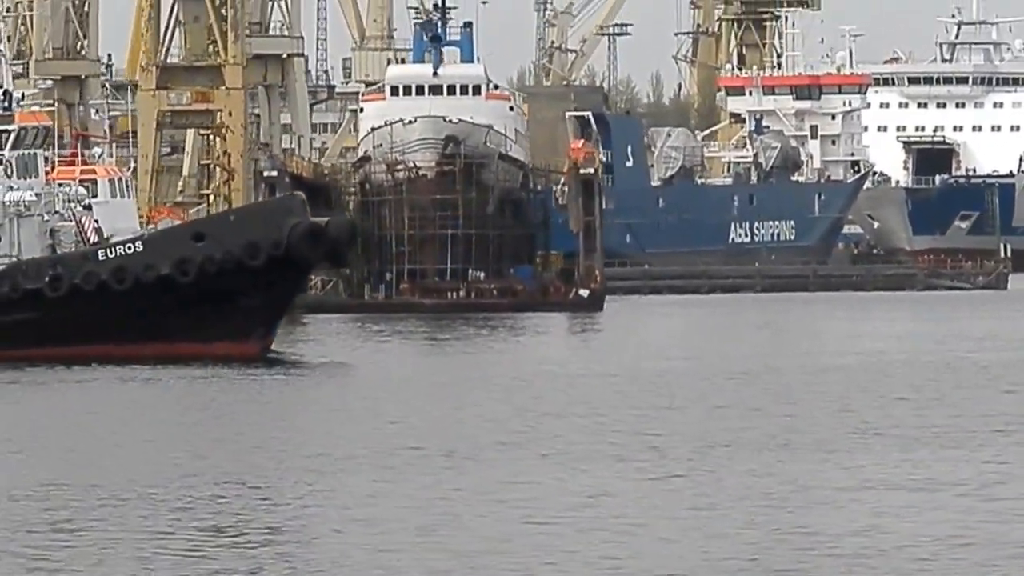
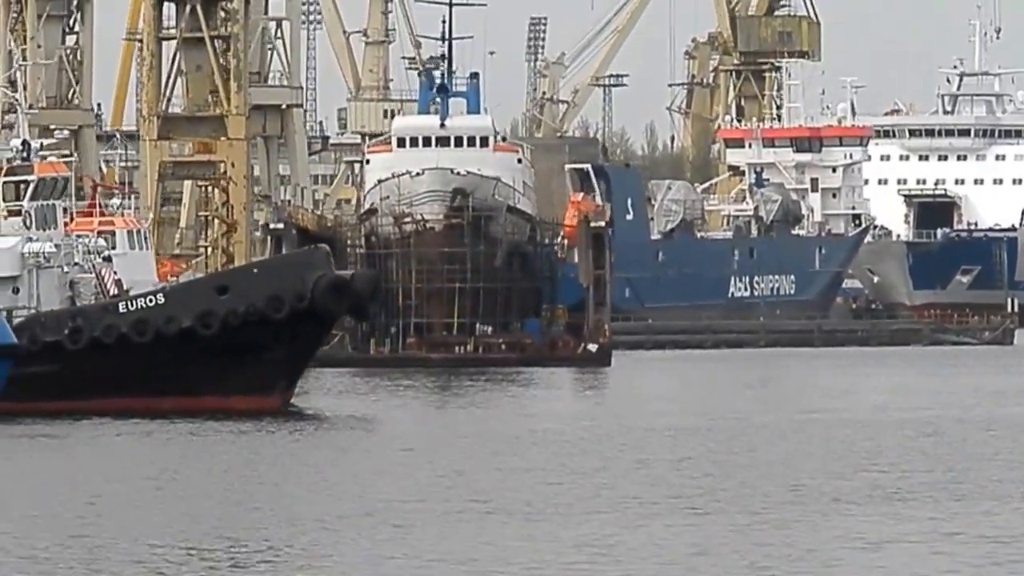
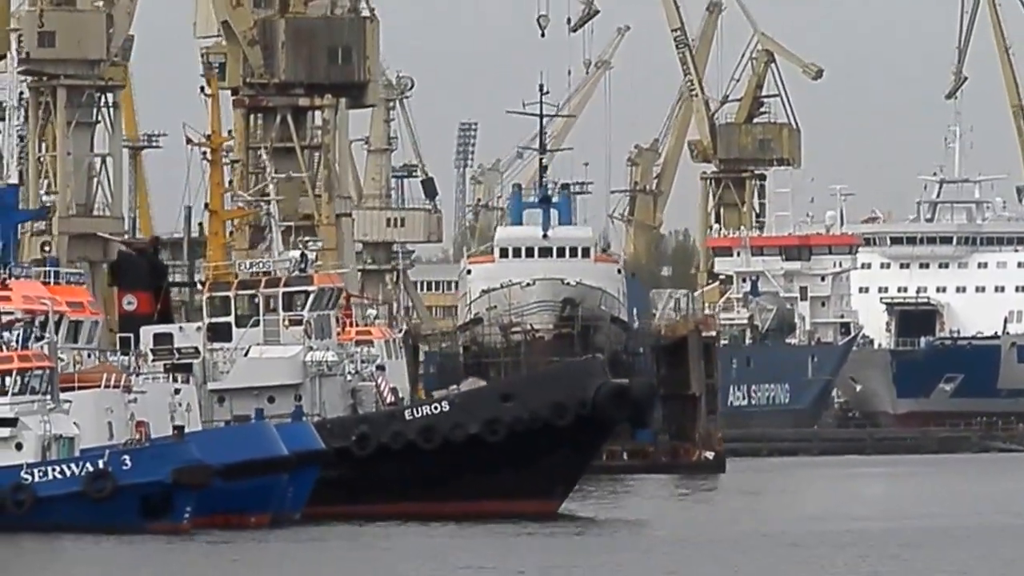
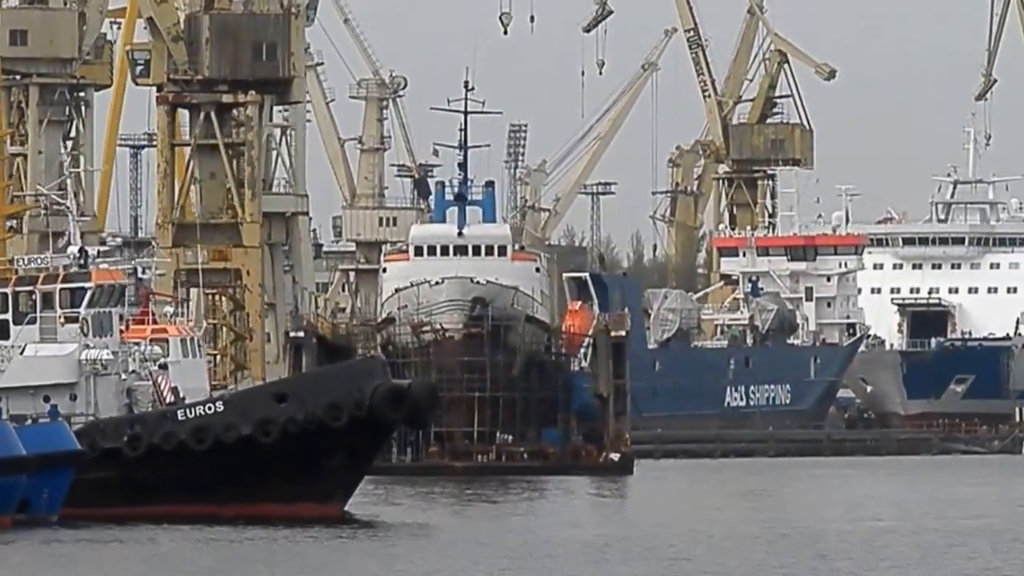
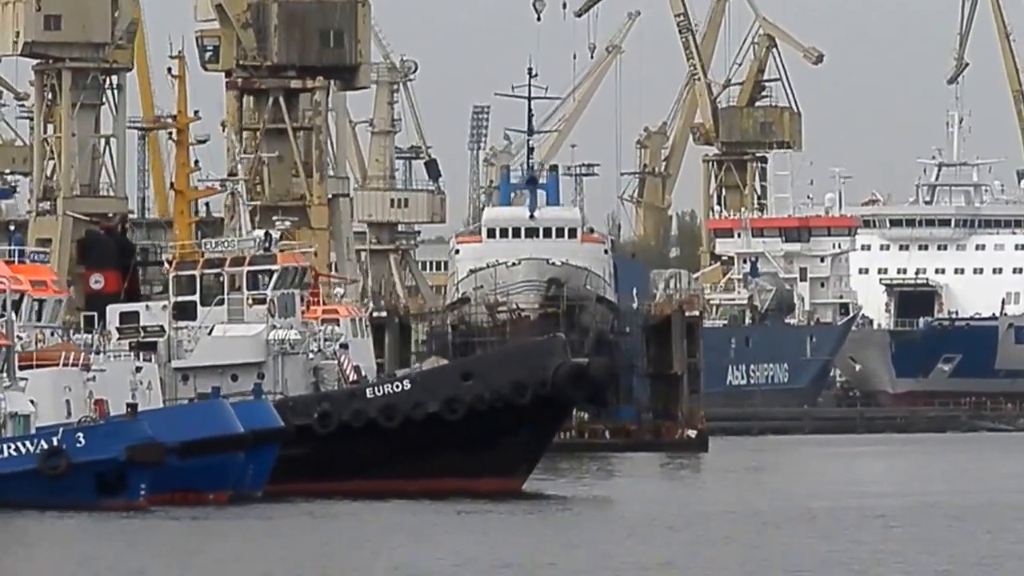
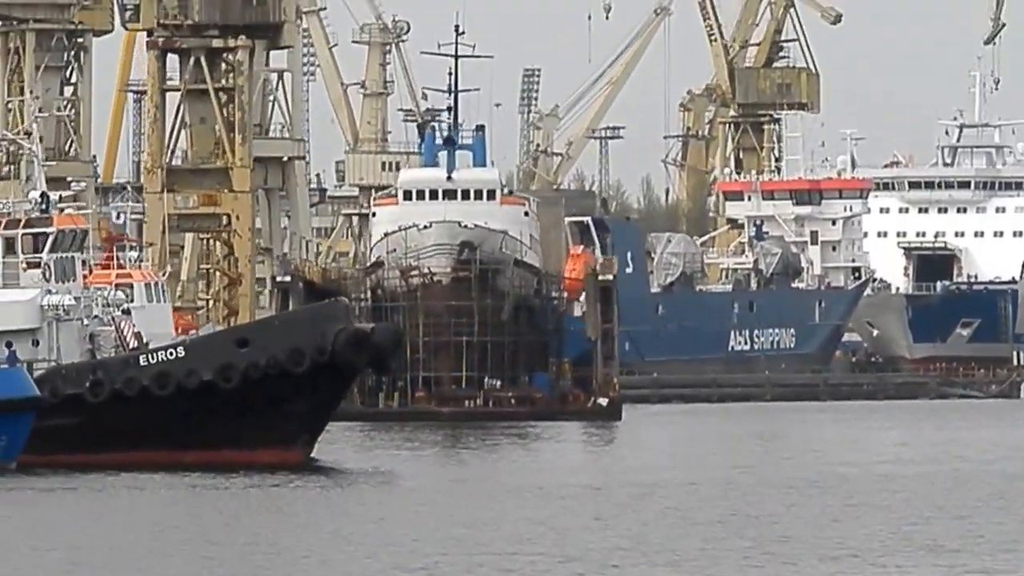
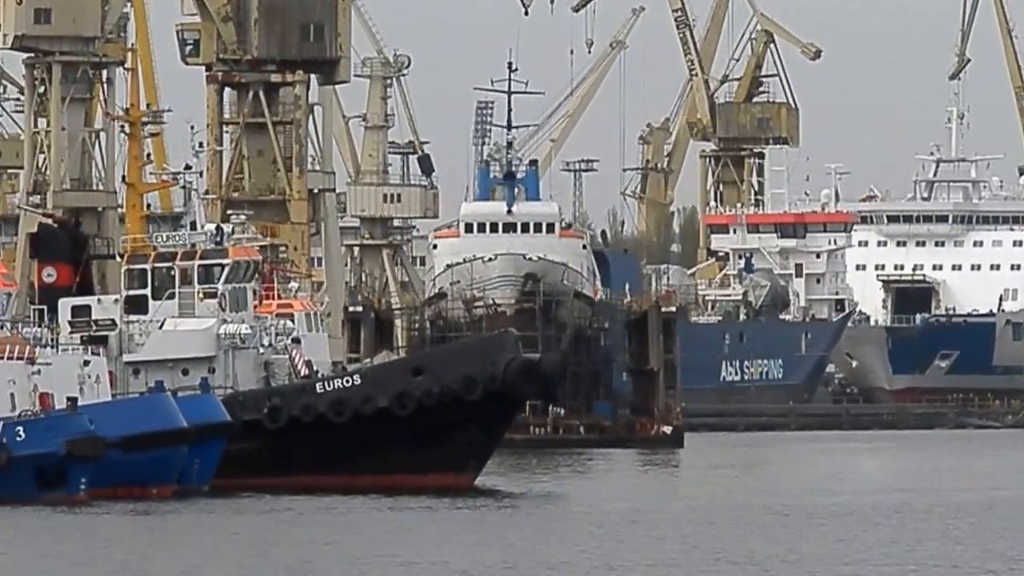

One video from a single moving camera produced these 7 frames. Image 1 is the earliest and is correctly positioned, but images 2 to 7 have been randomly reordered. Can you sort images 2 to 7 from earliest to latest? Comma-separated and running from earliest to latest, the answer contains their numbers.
2, 6, 4, 7, 5, 3
